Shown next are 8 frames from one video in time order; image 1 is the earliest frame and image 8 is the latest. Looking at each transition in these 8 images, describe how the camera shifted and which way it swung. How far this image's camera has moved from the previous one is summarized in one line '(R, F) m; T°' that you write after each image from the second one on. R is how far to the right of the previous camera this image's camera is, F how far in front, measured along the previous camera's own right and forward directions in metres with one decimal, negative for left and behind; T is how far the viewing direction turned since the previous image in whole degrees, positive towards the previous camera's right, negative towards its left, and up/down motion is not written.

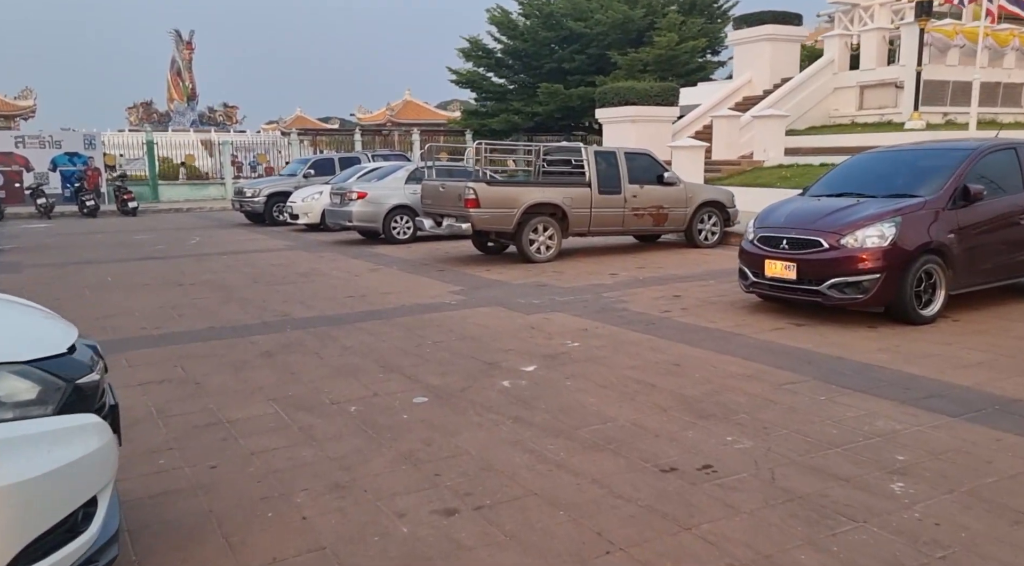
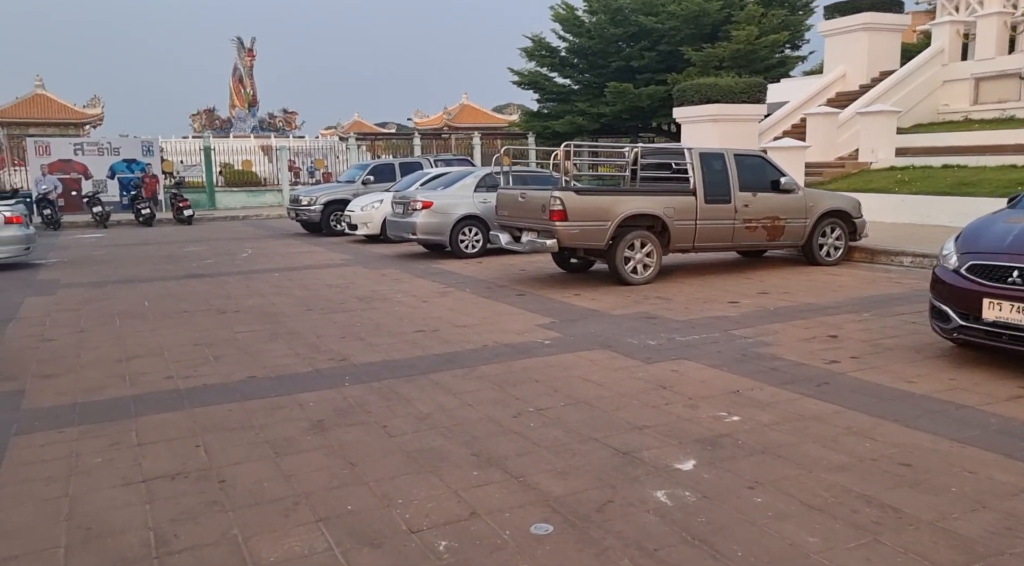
(-0.5, +1.6) m; -4°
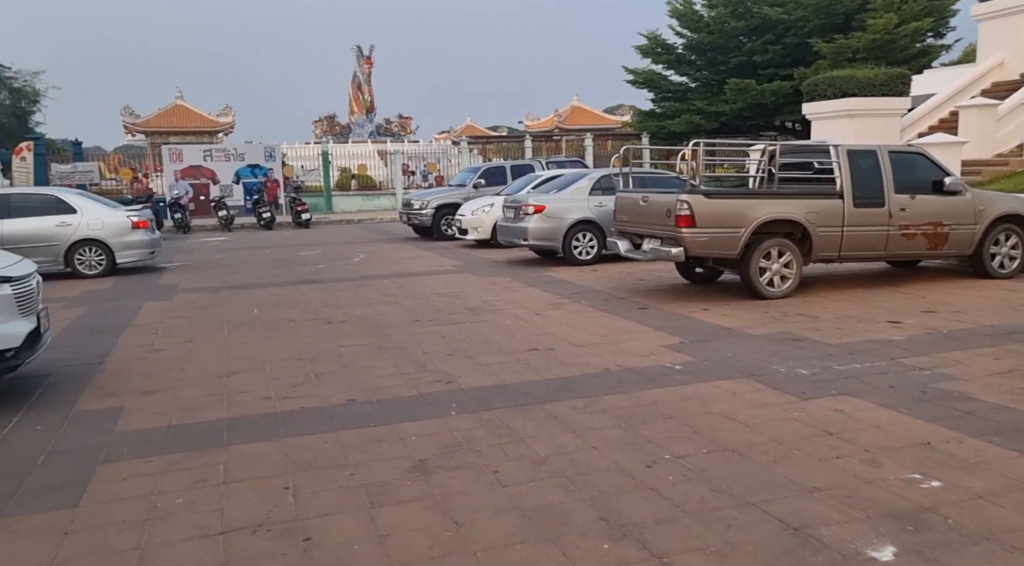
(-0.1, +0.7) m; -8°
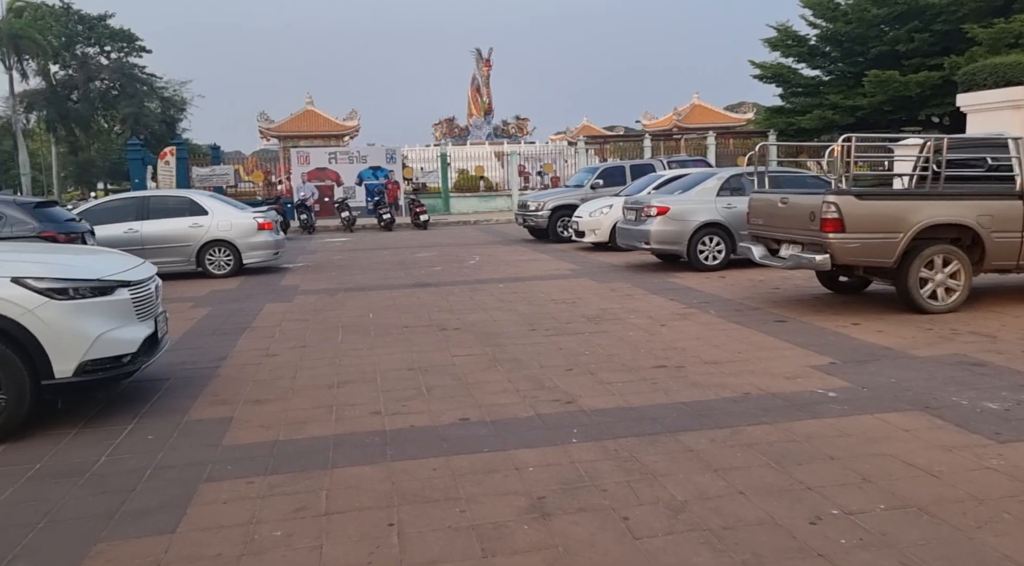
(-0.1, +0.5) m; -8°
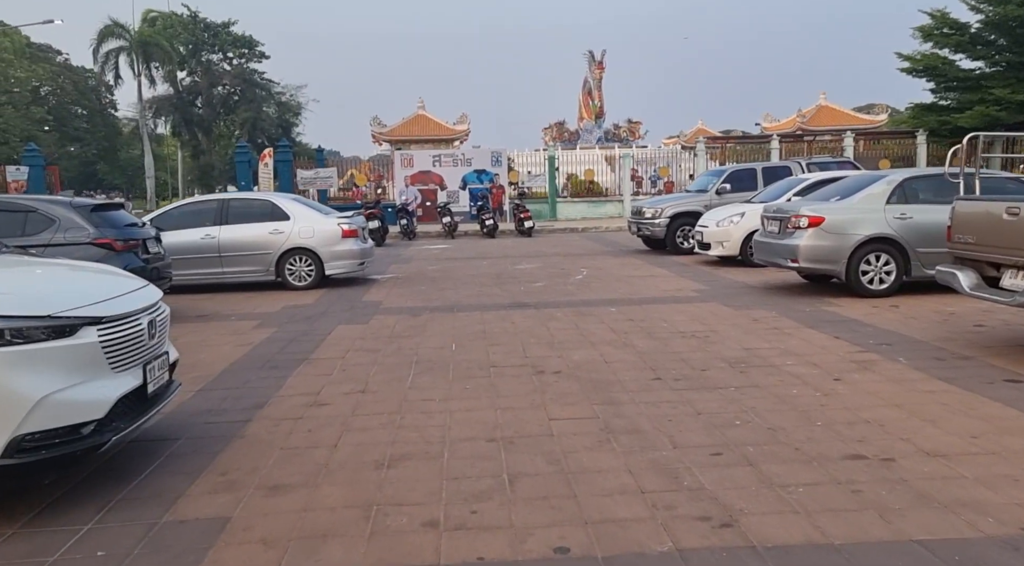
(-0.1, +1.9) m; -8°
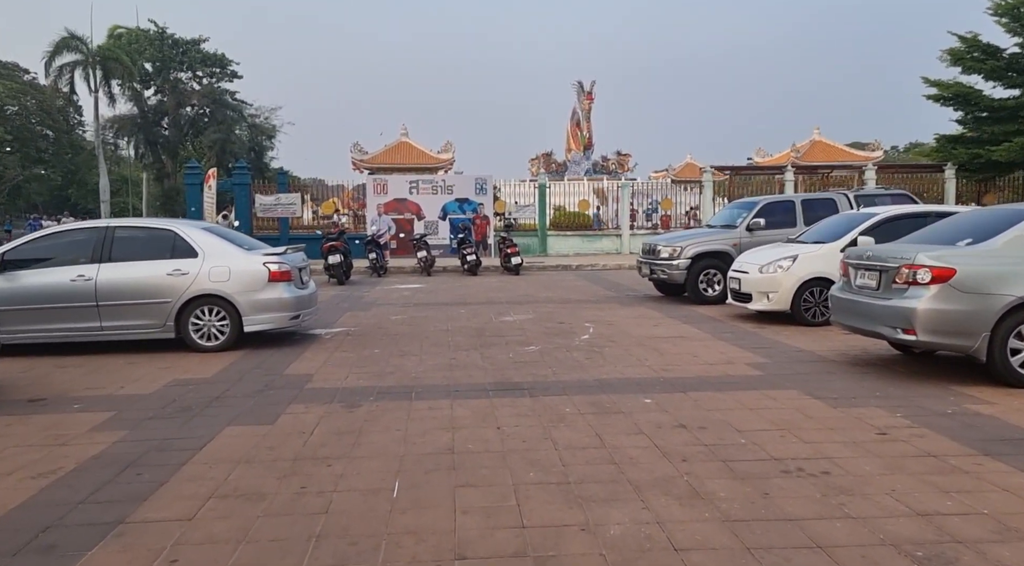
(0.0, +3.2) m; +1°
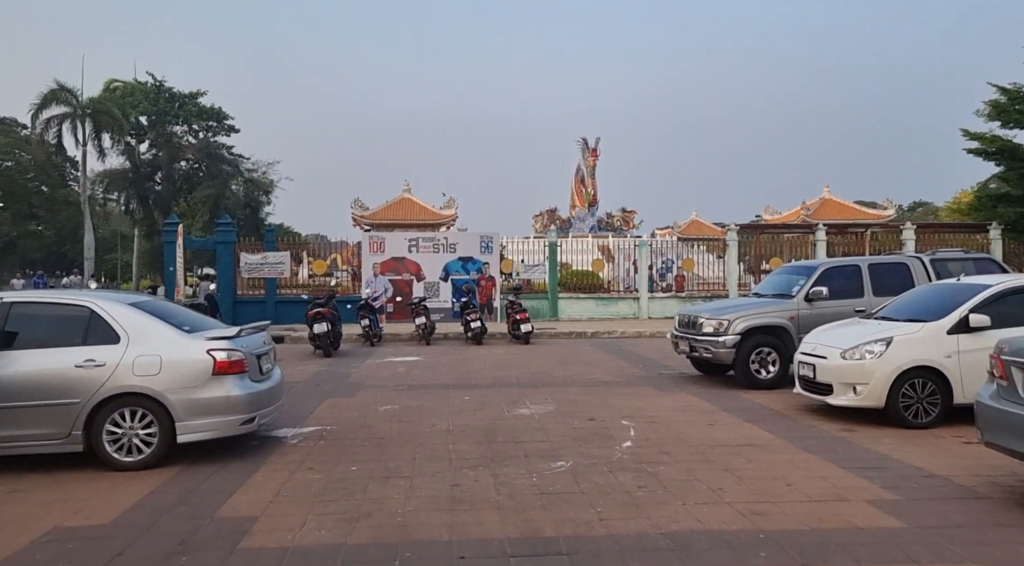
(-0.2, +2.3) m; 0°
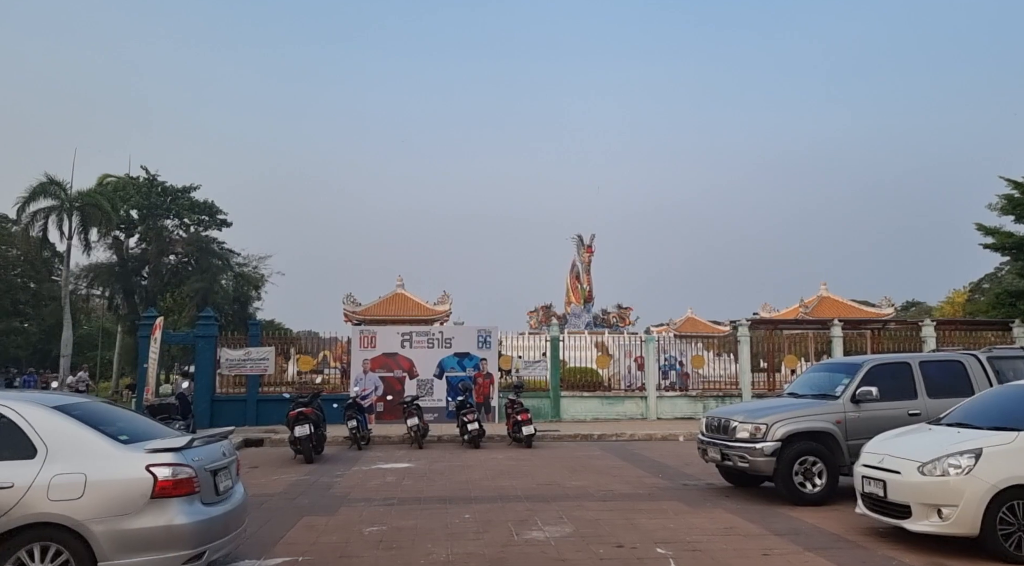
(-0.2, +1.3) m; +1°
